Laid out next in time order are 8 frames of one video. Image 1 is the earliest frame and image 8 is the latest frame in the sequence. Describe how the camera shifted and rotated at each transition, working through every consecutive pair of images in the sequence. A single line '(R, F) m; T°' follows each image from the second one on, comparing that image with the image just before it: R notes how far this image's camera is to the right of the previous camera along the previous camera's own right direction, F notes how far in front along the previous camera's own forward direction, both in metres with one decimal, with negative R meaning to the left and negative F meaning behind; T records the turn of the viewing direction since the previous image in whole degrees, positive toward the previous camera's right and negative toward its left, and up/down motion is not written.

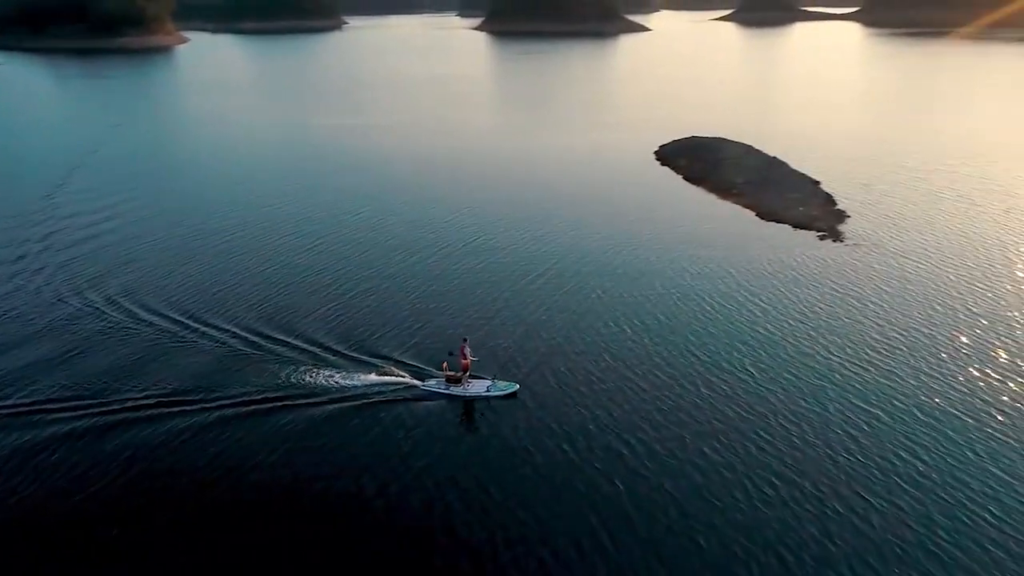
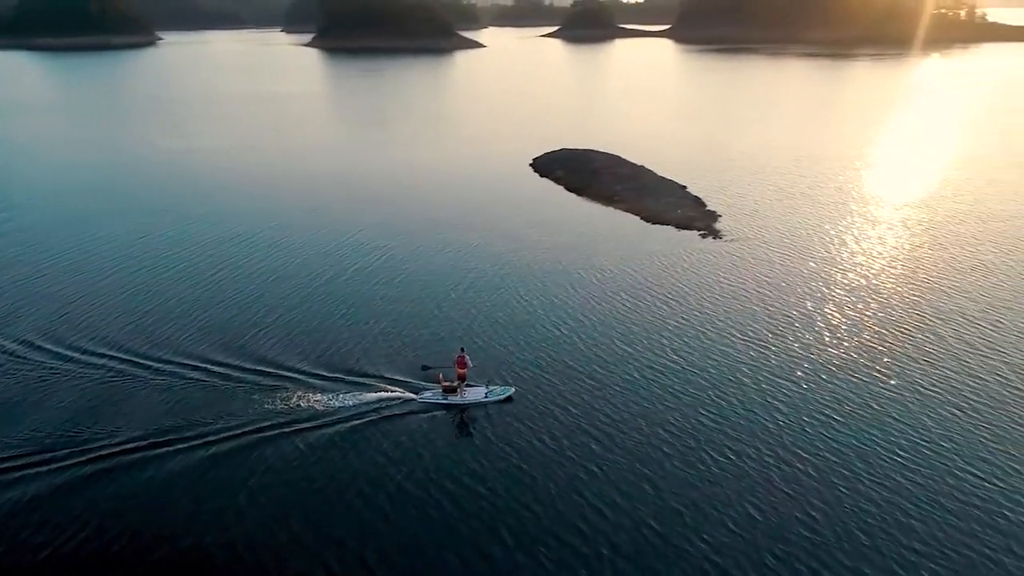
(-2.8, -0.6) m; +12°
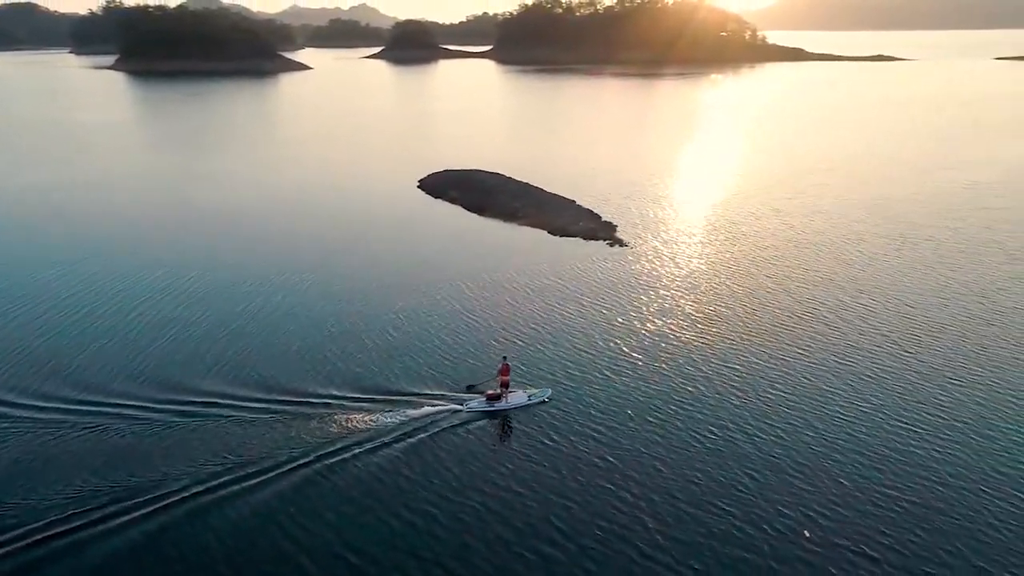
(-4.1, -0.6) m; +12°
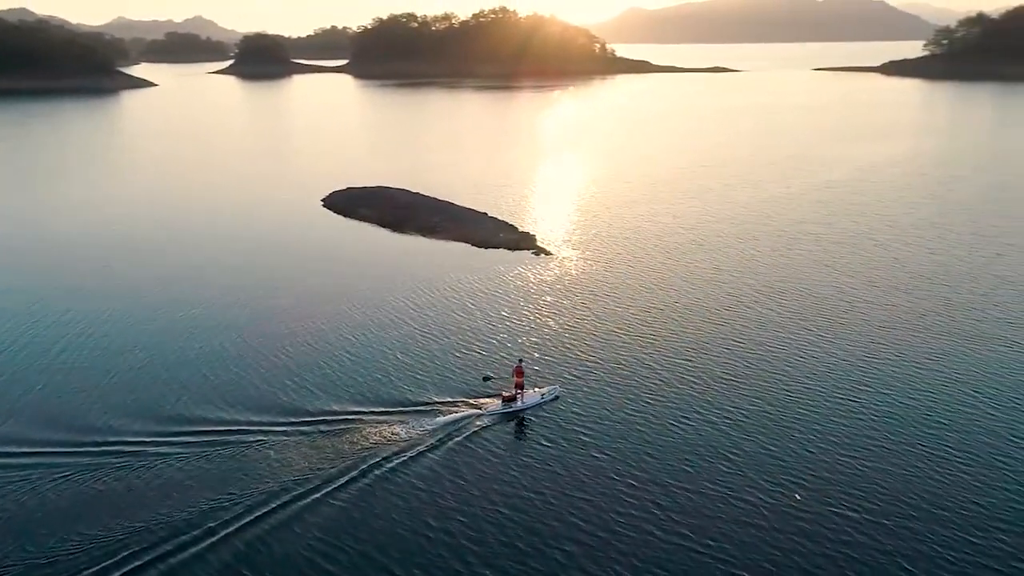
(-2.9, -0.3) m; +10°
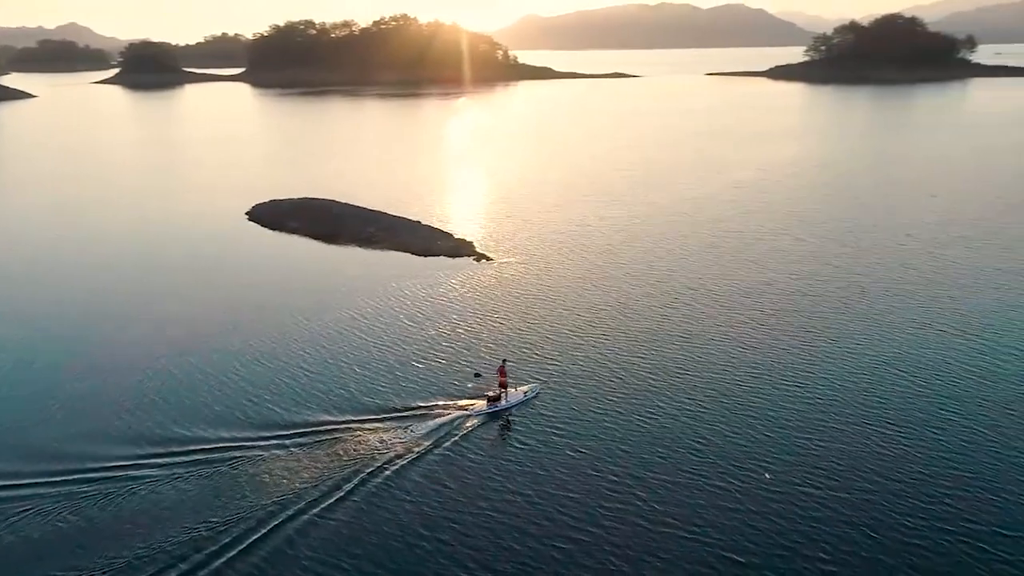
(-1.5, -0.1) m; +7°
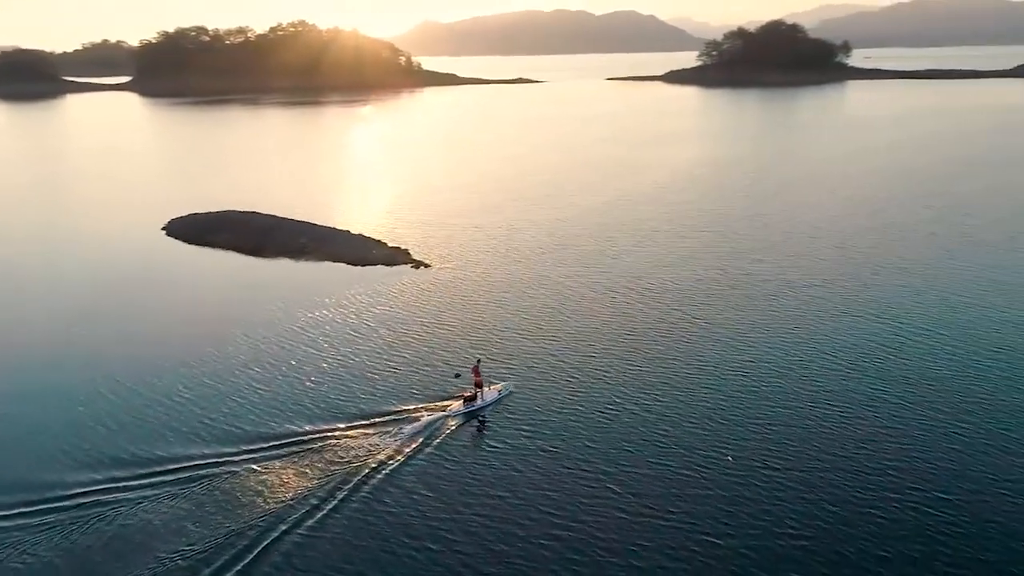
(-1.4, -0.1) m; +7°
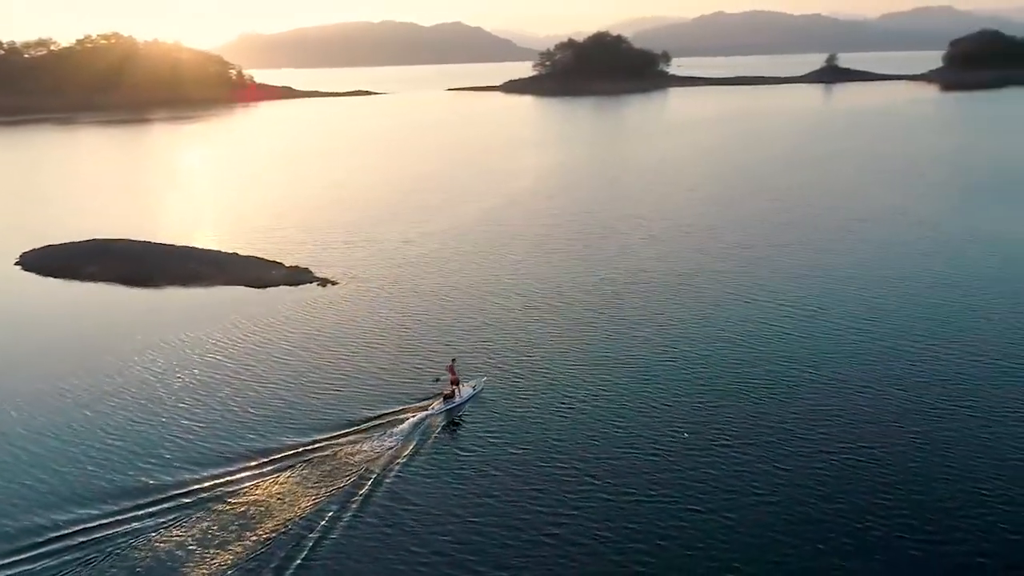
(-2.9, -0.1) m; +11°
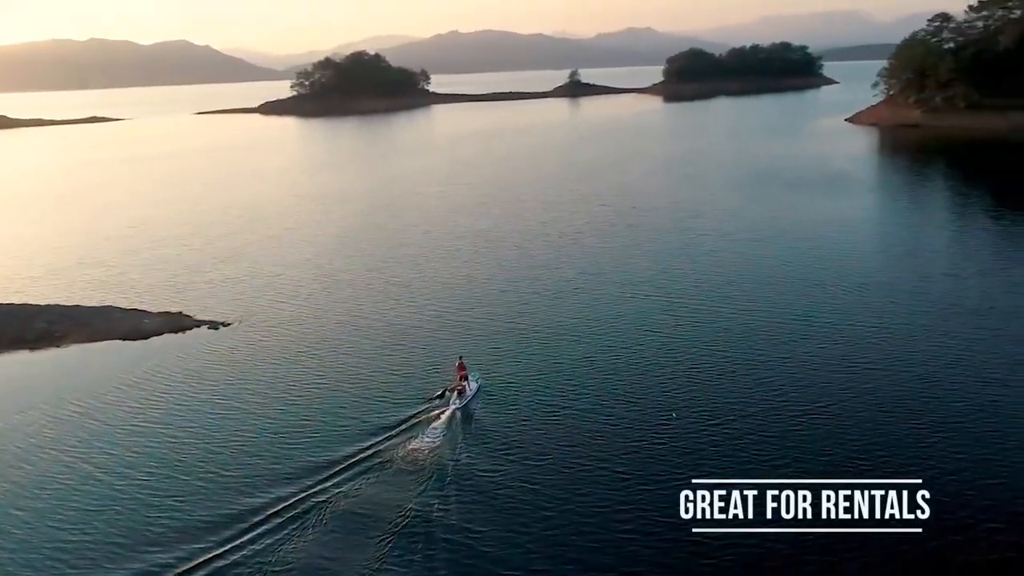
(-6.8, +0.4) m; +17°
